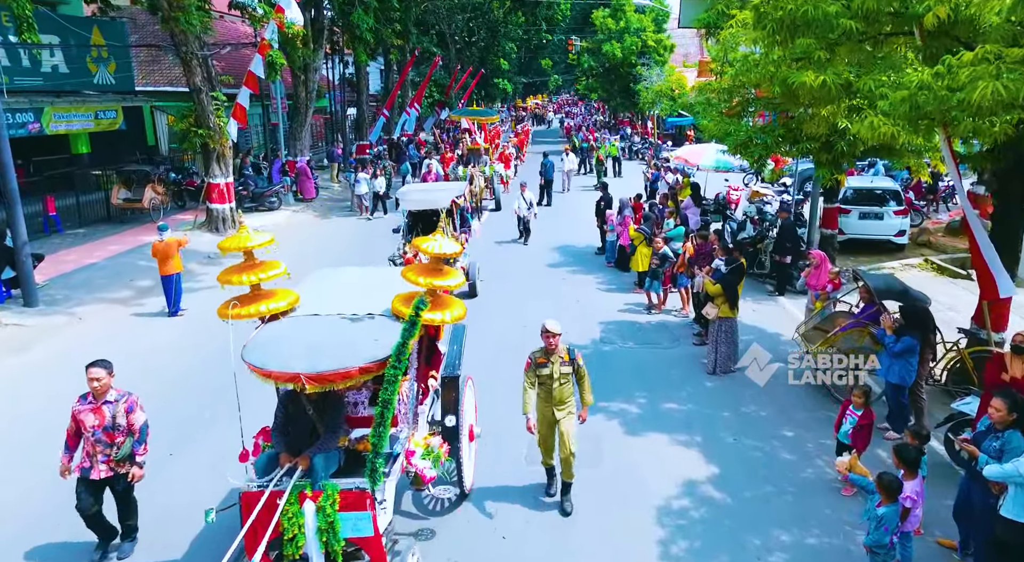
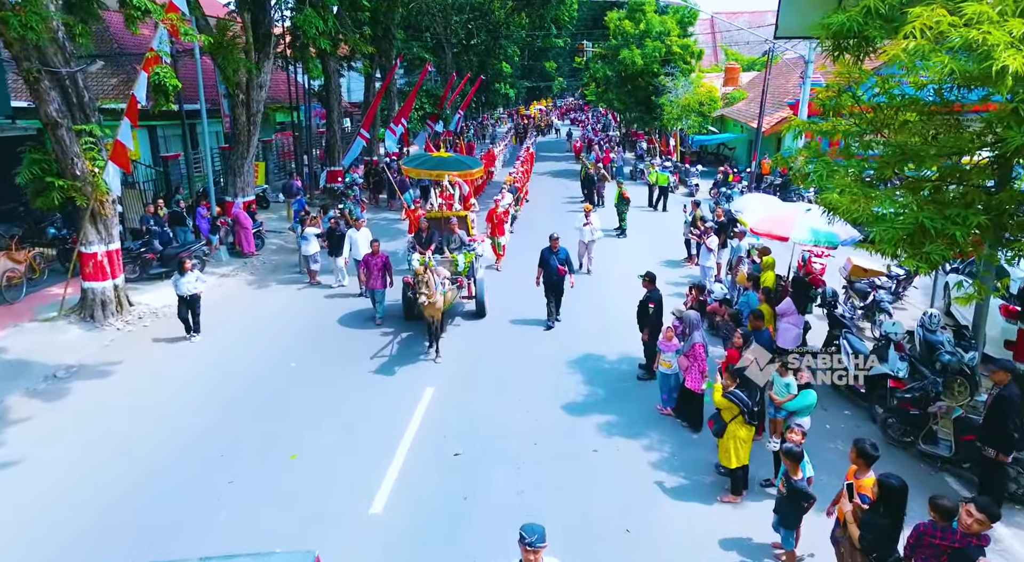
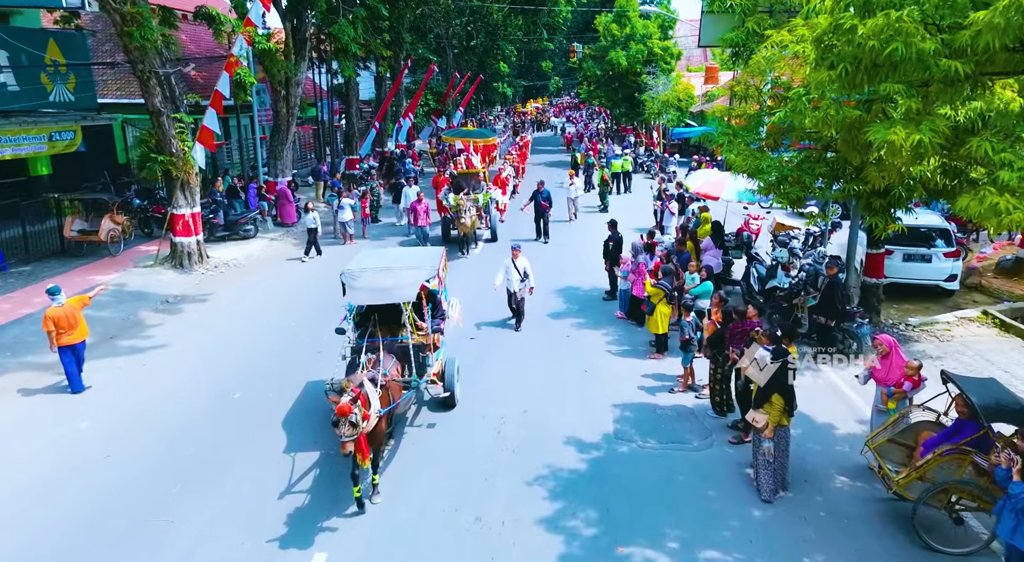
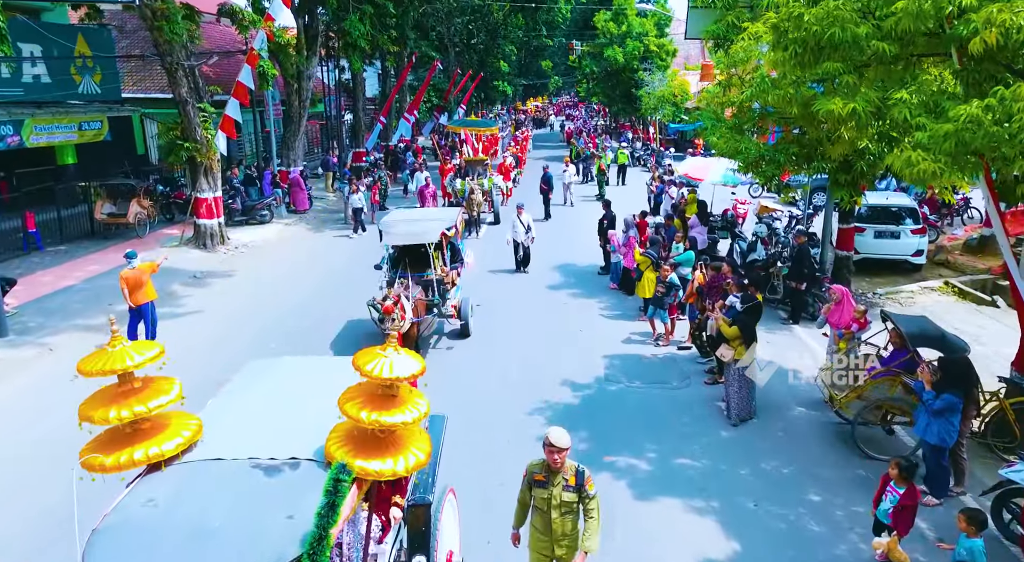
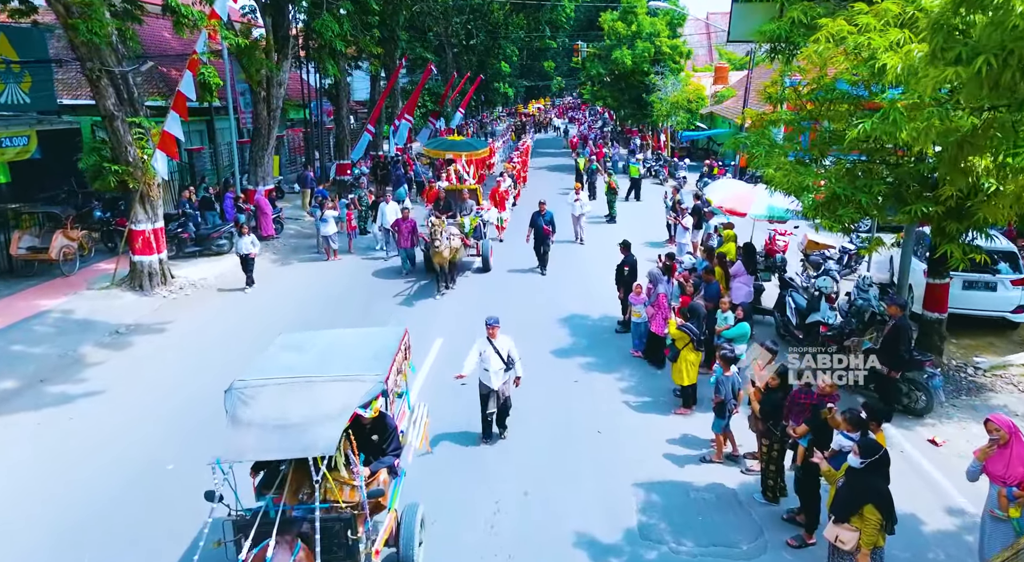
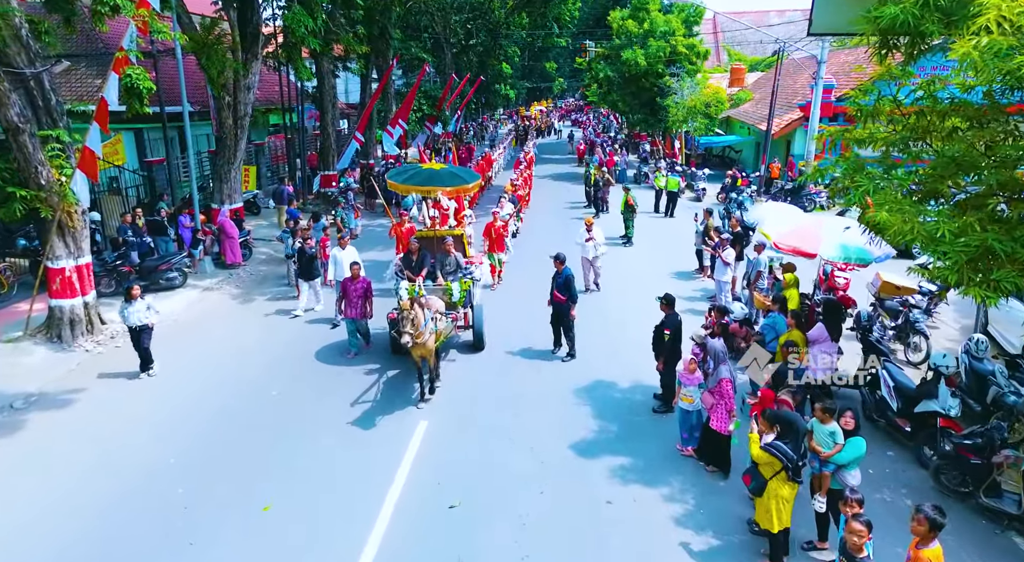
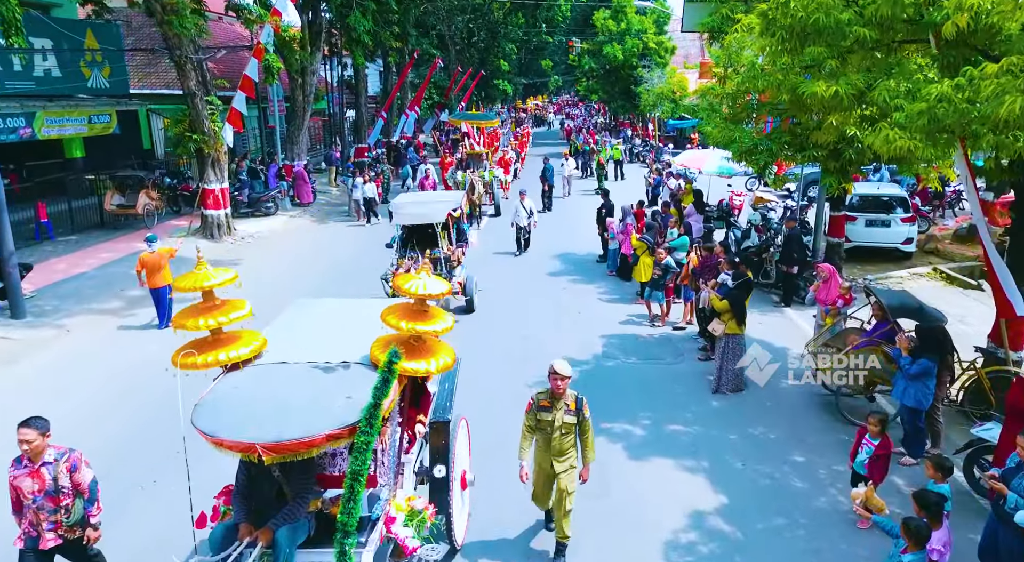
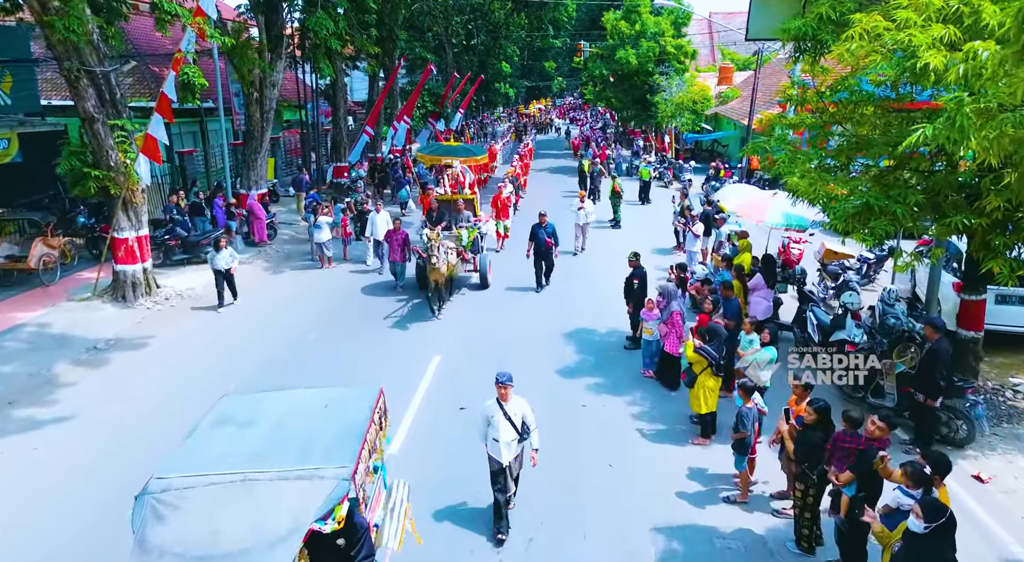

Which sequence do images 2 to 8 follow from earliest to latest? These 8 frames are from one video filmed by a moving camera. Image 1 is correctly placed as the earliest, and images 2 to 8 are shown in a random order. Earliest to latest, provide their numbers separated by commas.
7, 4, 3, 5, 8, 2, 6
